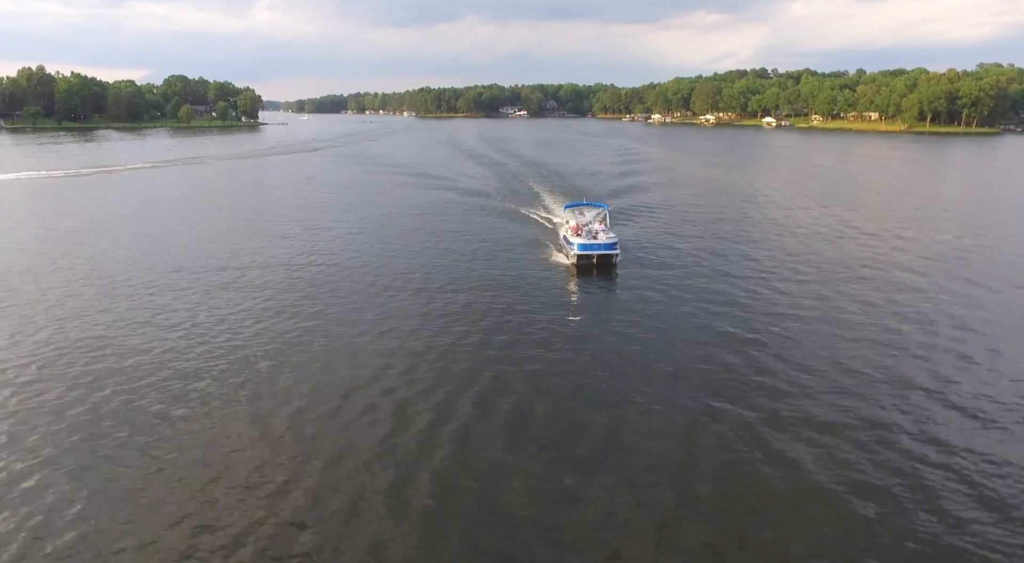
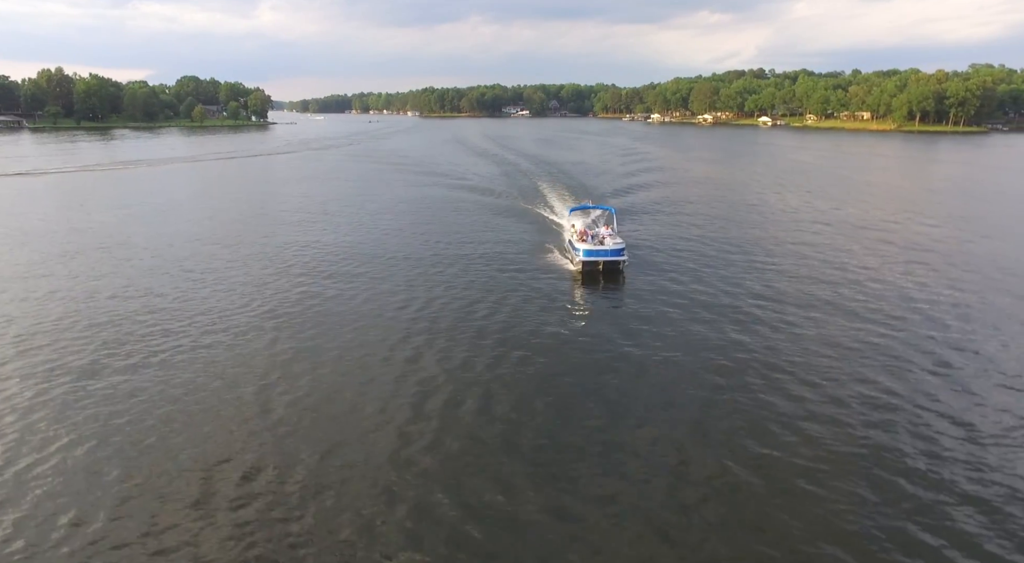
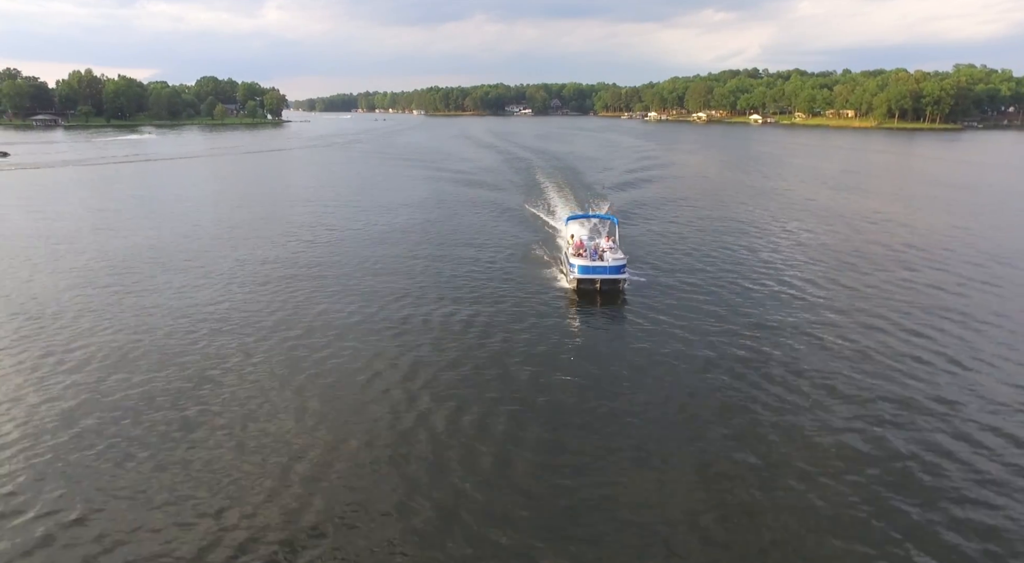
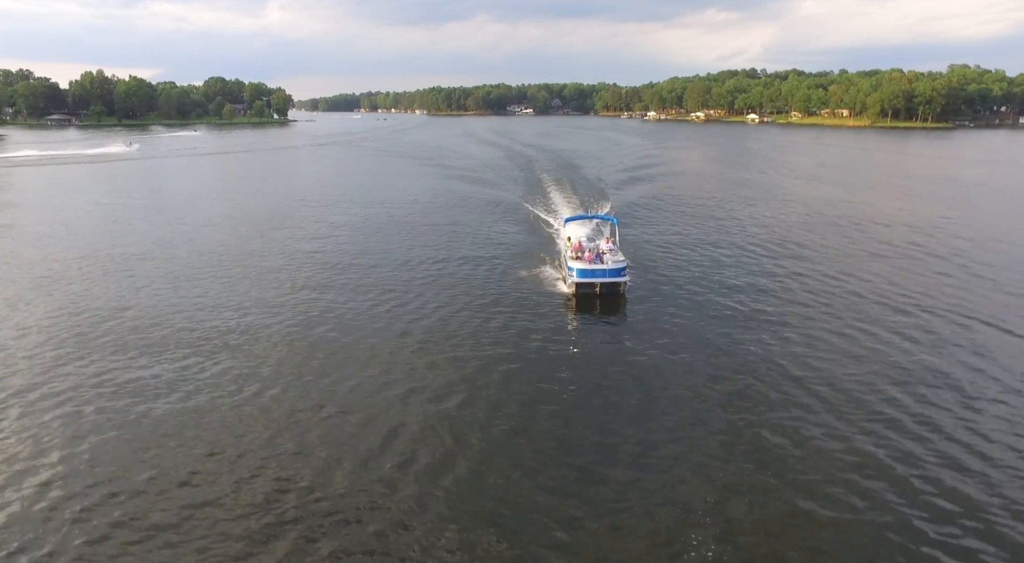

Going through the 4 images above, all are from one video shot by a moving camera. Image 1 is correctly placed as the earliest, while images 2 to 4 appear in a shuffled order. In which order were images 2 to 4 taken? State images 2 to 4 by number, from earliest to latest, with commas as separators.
2, 3, 4
